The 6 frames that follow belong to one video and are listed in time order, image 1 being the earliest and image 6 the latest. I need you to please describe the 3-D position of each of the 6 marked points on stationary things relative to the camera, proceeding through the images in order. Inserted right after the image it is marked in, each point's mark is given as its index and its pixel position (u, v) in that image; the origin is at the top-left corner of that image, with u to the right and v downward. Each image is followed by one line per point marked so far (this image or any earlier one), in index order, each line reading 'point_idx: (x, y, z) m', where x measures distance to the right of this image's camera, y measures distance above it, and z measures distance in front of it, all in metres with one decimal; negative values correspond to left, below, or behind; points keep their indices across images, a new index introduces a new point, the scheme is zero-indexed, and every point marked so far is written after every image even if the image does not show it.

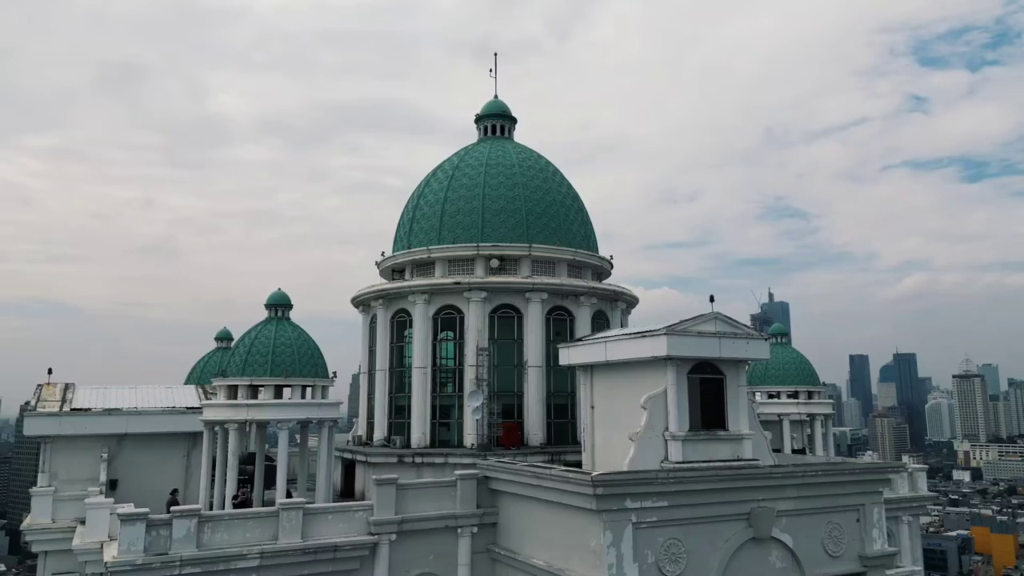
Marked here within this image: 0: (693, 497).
0: (+3.1, -3.6, +12.8) m
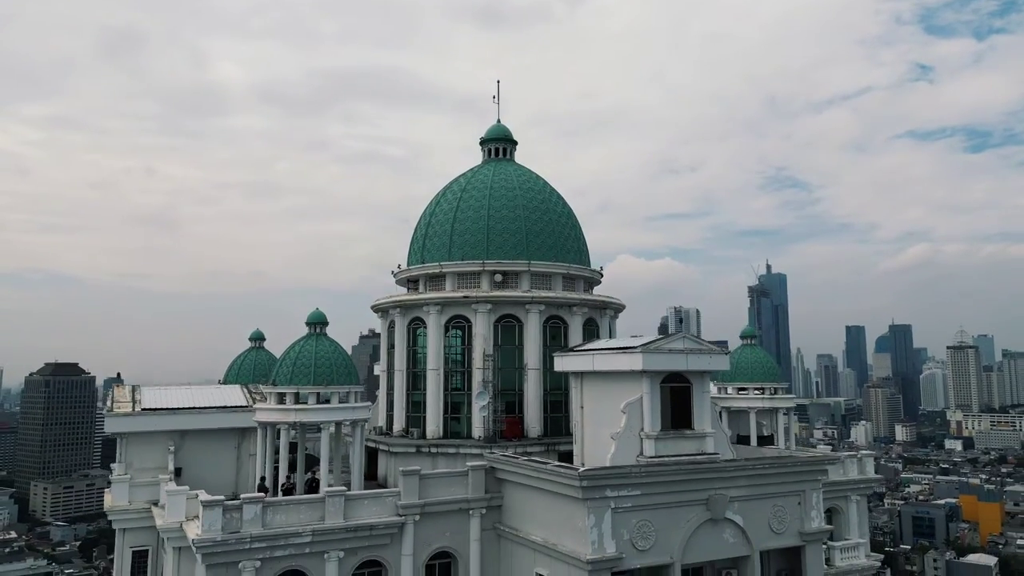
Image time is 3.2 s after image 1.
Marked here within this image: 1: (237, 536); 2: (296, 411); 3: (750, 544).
0: (+3.2, -4.2, +15.9) m
1: (-5.7, -5.1, +15.4) m
2: (-5.4, -3.1, +18.6) m
3: (+5.4, -5.8, +16.9) m
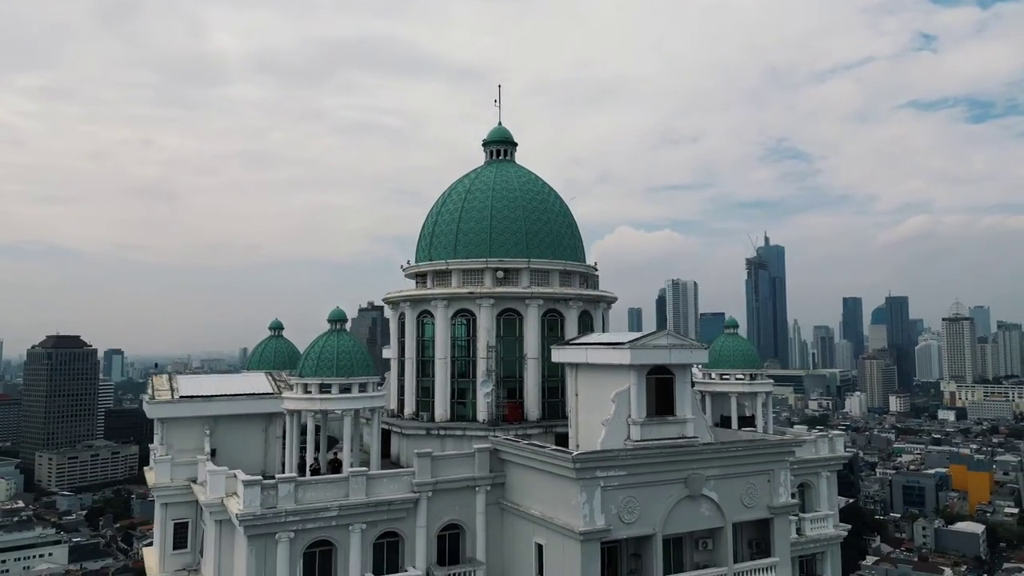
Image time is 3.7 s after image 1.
0: (+3.2, -4.3, +18.1) m
1: (-5.6, -5.3, +17.6) m
2: (-5.3, -3.1, +20.8) m
3: (+5.4, -5.9, +19.2) m
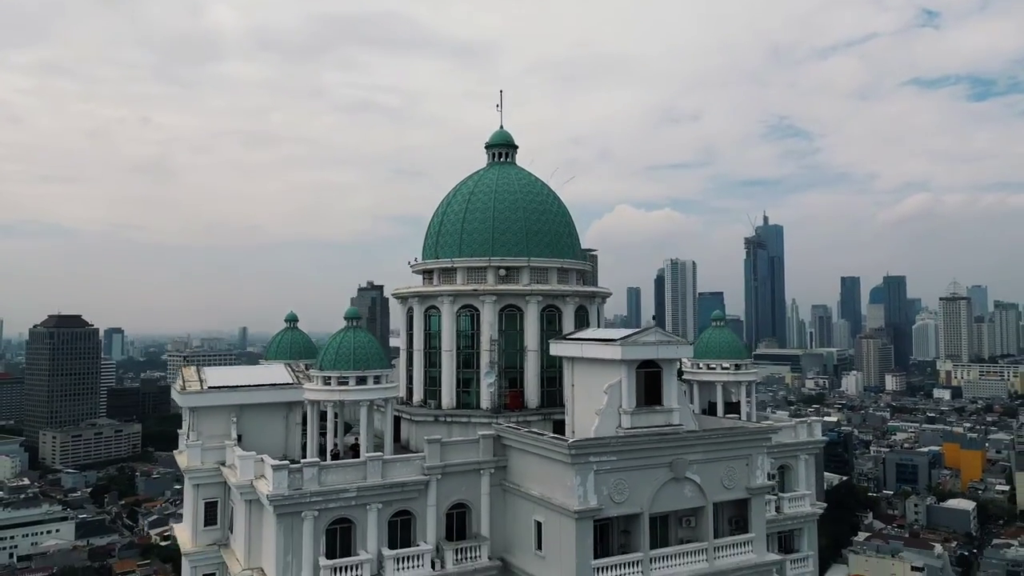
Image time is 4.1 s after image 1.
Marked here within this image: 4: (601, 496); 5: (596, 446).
0: (+3.3, -4.4, +20.1) m
1: (-5.6, -5.4, +19.5) m
2: (-5.3, -3.1, +22.7) m
3: (+5.5, -5.9, +21.2) m
4: (+2.3, -5.4, +19.6) m
5: (+2.2, -4.1, +19.4) m
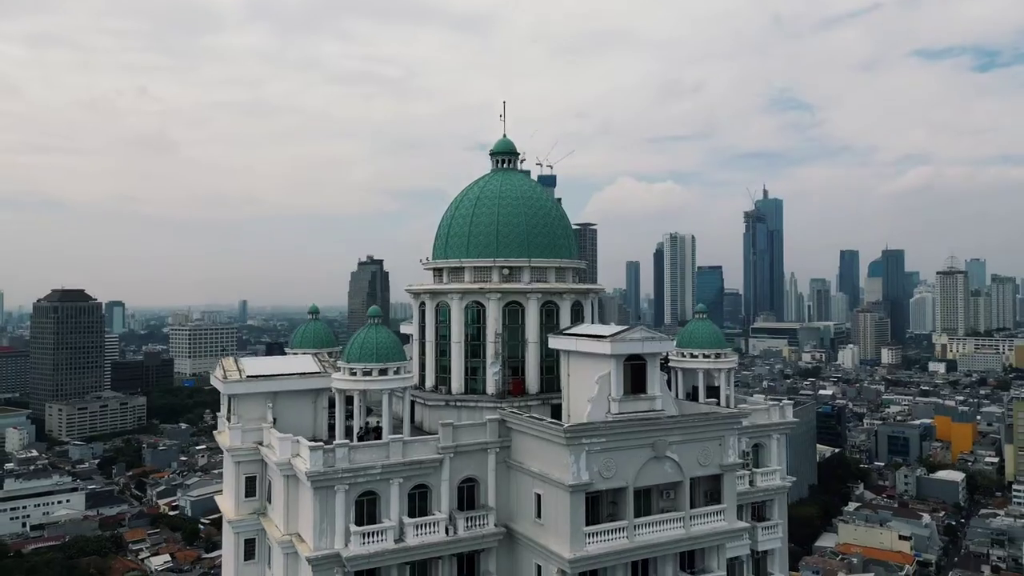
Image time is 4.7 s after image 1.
0: (+3.4, -4.6, +23.2) m
1: (-5.5, -5.5, +22.7) m
2: (-5.2, -3.2, +25.8) m
3: (+5.6, -6.1, +24.4) m
4: (+2.4, -5.6, +22.8) m
5: (+2.3, -4.3, +22.5) m
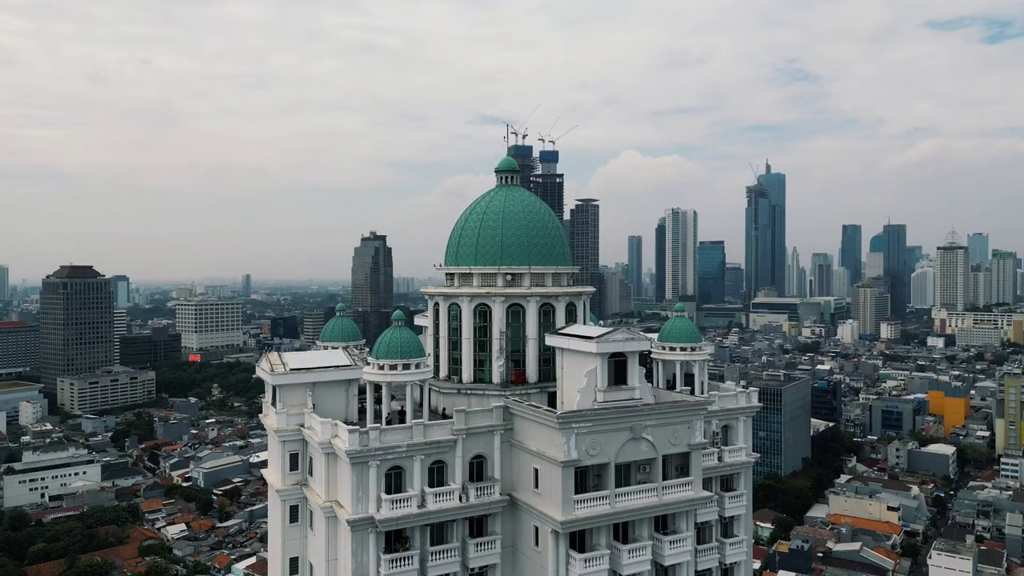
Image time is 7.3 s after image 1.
0: (+3.5, -5.0, +28.0) m
1: (-5.4, -5.9, +27.6) m
2: (-5.1, -3.5, +30.6) m
3: (+5.7, -6.4, +29.3) m
4: (+2.5, -6.0, +27.7) m
5: (+2.4, -4.7, +27.3) m
